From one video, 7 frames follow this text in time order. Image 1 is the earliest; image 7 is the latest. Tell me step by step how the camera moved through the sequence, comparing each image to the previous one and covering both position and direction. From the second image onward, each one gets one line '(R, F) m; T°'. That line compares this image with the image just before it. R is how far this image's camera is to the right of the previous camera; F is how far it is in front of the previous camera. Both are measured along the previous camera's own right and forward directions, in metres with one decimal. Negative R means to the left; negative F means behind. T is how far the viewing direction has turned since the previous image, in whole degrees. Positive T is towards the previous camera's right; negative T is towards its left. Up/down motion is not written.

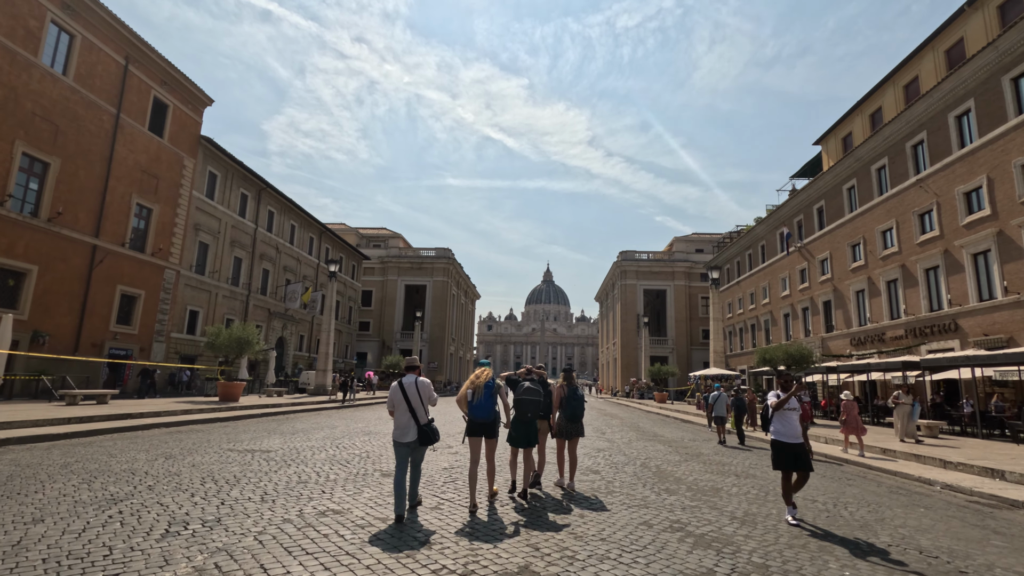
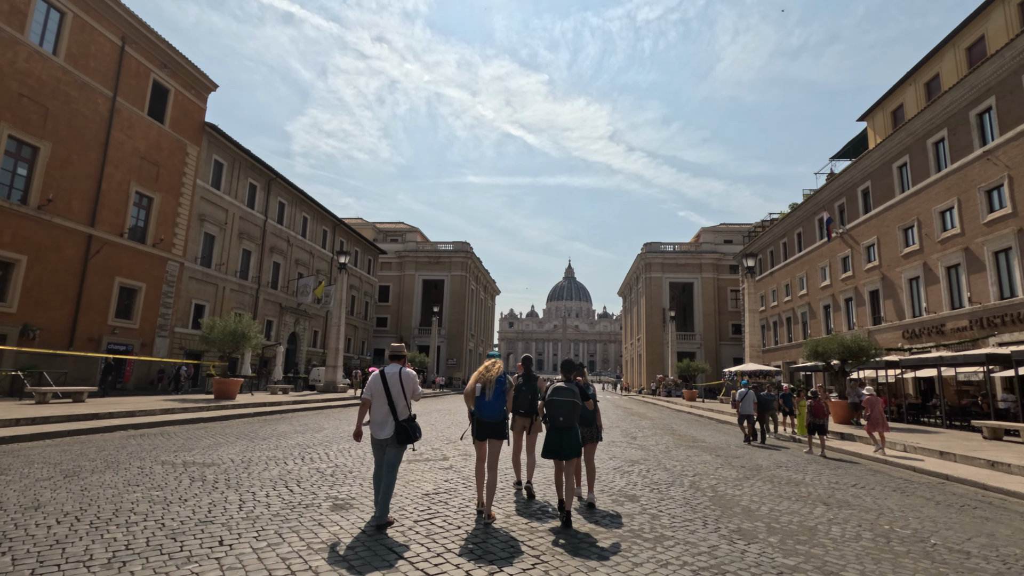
(+0.1, +1.8) m; -2°
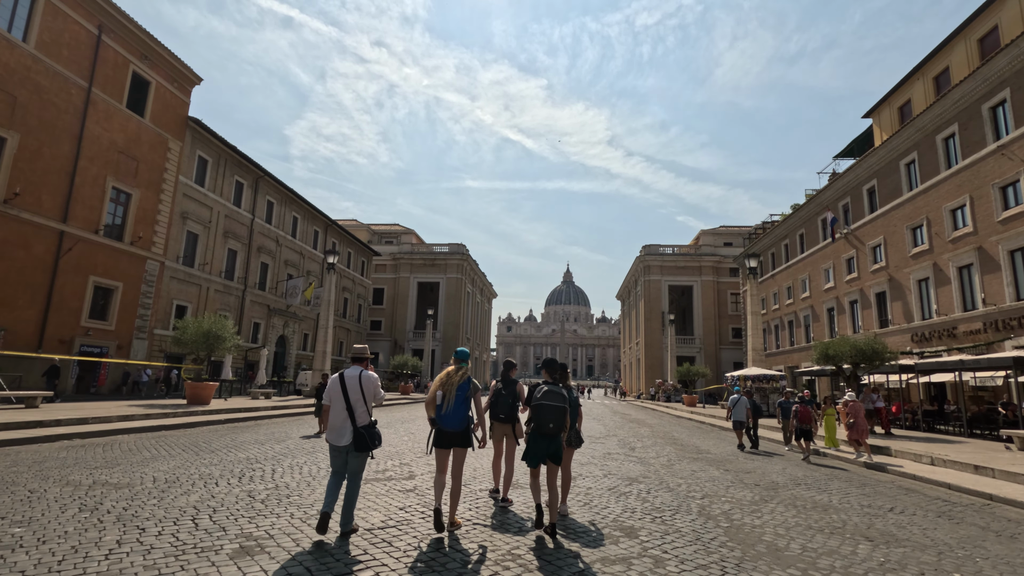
(+0.2, +1.0) m; 0°
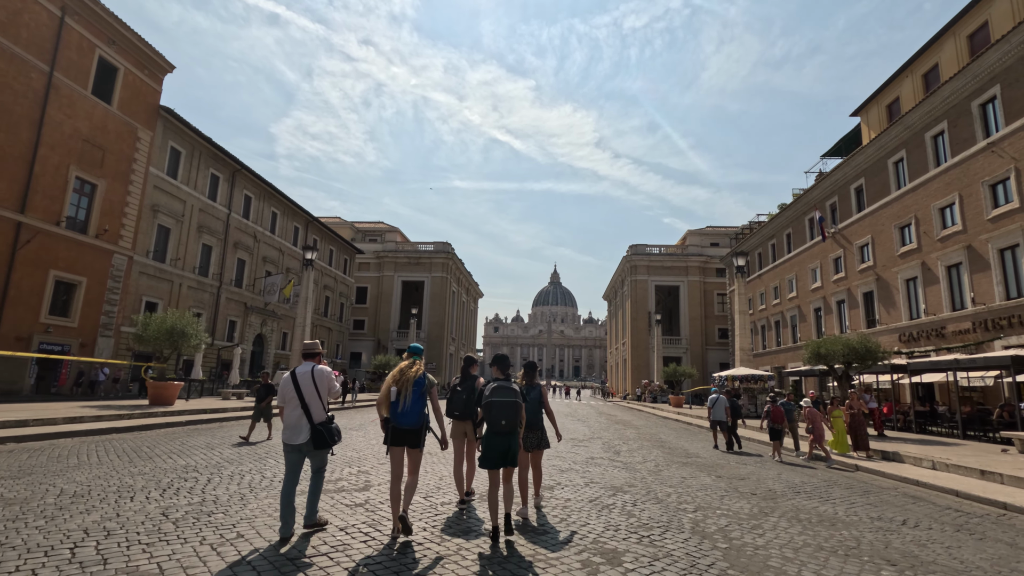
(+0.2, +0.7) m; +1°
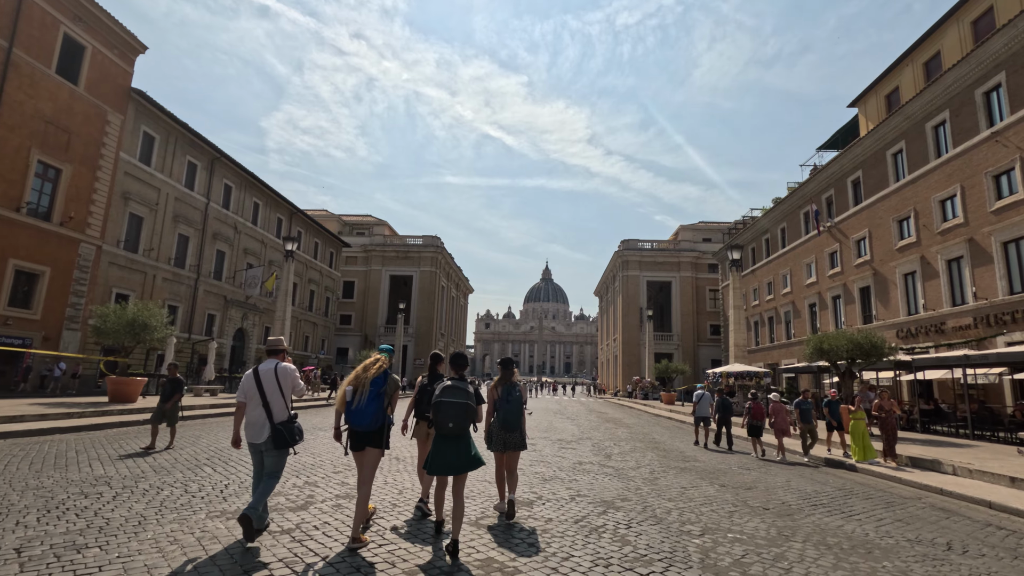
(+0.2, +0.9) m; +1°
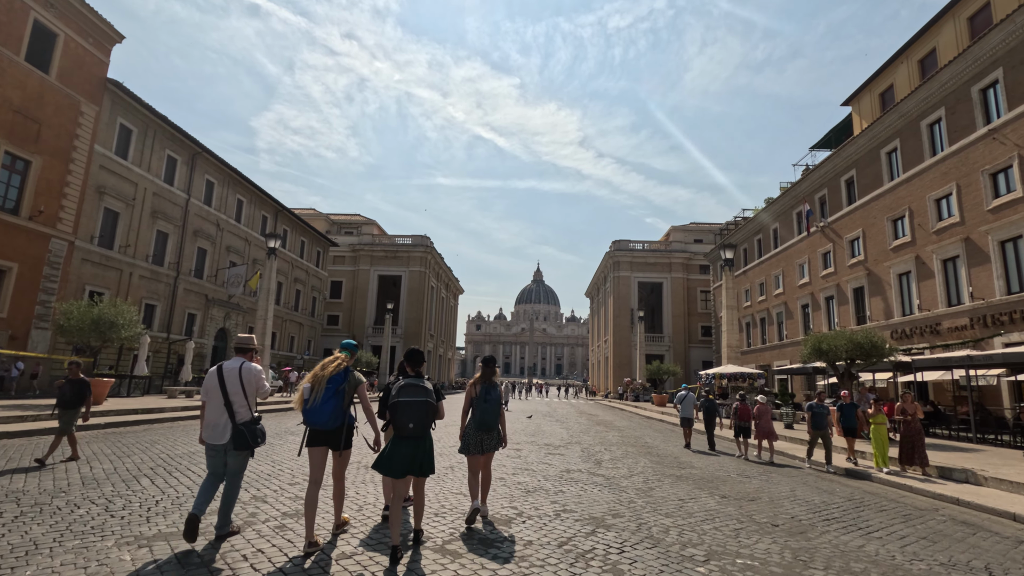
(+0.1, +0.6) m; +1°
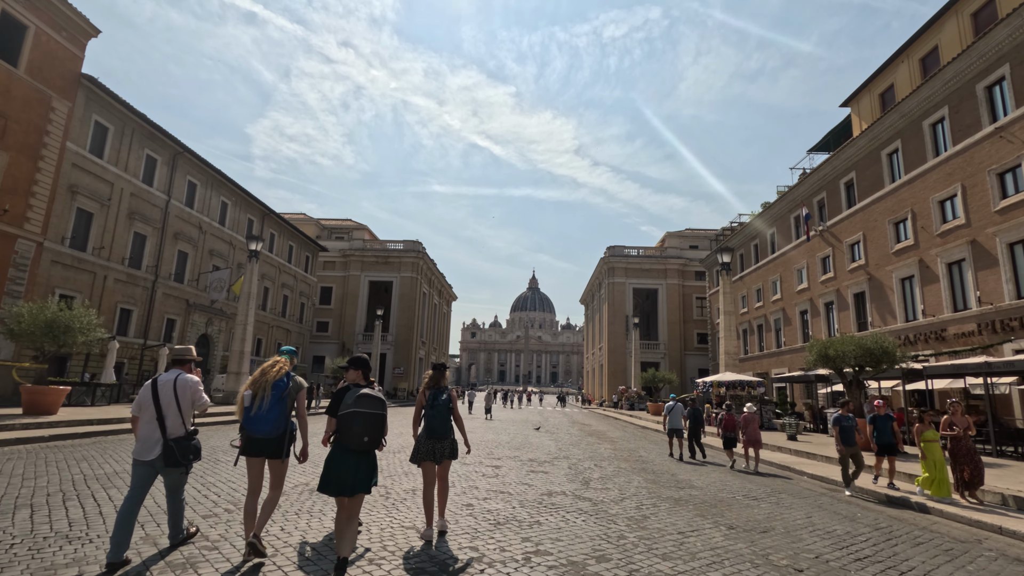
(+0.2, +0.9) m; 0°
